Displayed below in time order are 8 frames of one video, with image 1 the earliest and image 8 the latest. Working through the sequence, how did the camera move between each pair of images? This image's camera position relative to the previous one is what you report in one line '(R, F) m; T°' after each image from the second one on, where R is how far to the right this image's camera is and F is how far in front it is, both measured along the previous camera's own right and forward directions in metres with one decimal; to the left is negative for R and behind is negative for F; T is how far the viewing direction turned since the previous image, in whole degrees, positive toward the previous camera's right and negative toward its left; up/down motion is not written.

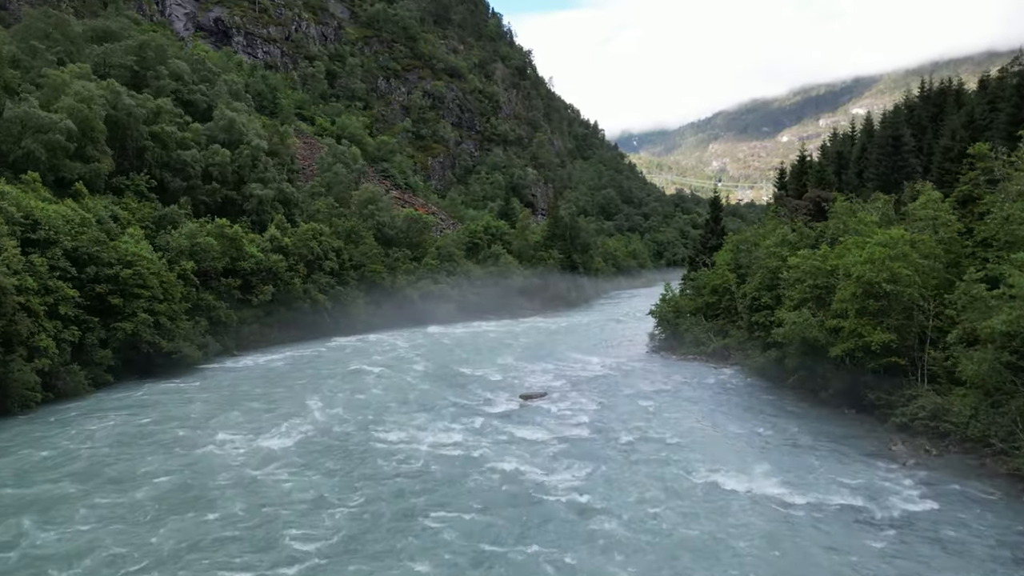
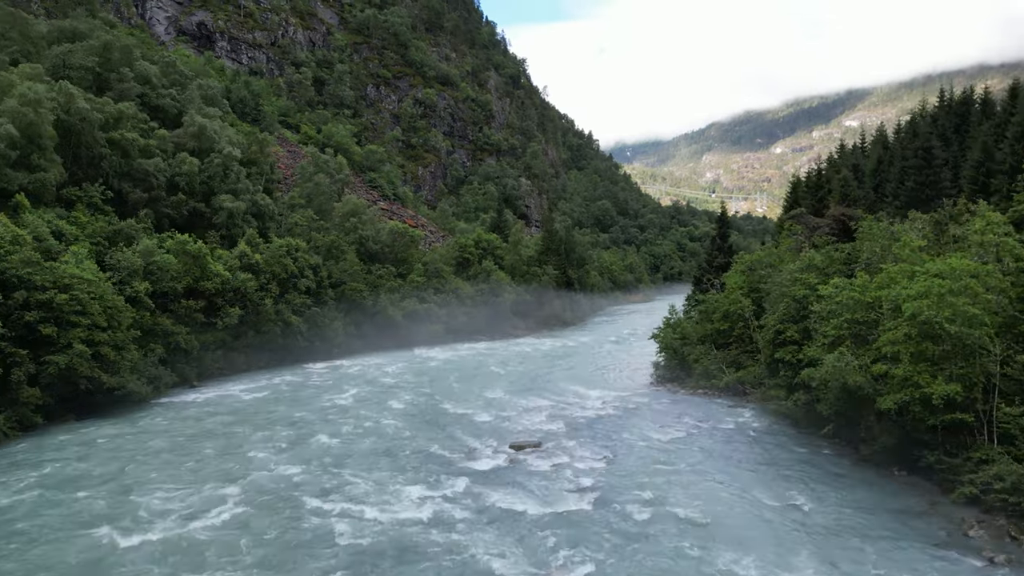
(+0.1, +2.8) m; +1°
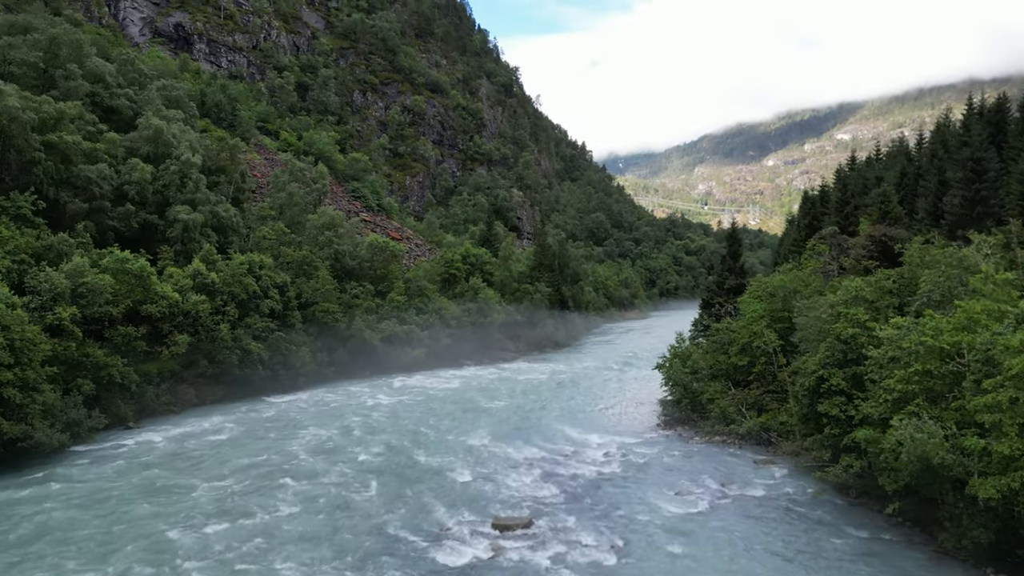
(+0.2, +3.5) m; +1°
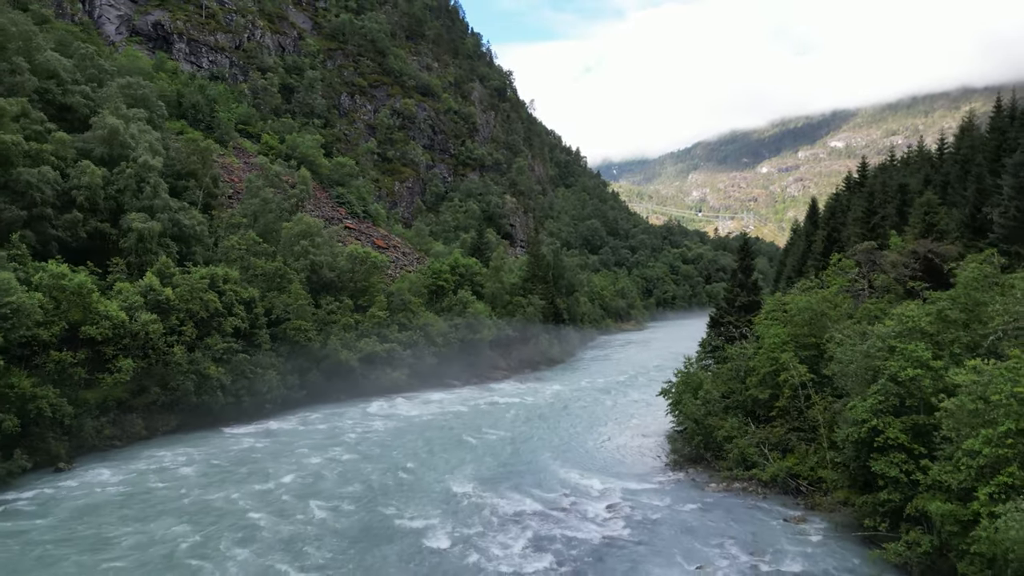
(+0.1, +2.8) m; 0°
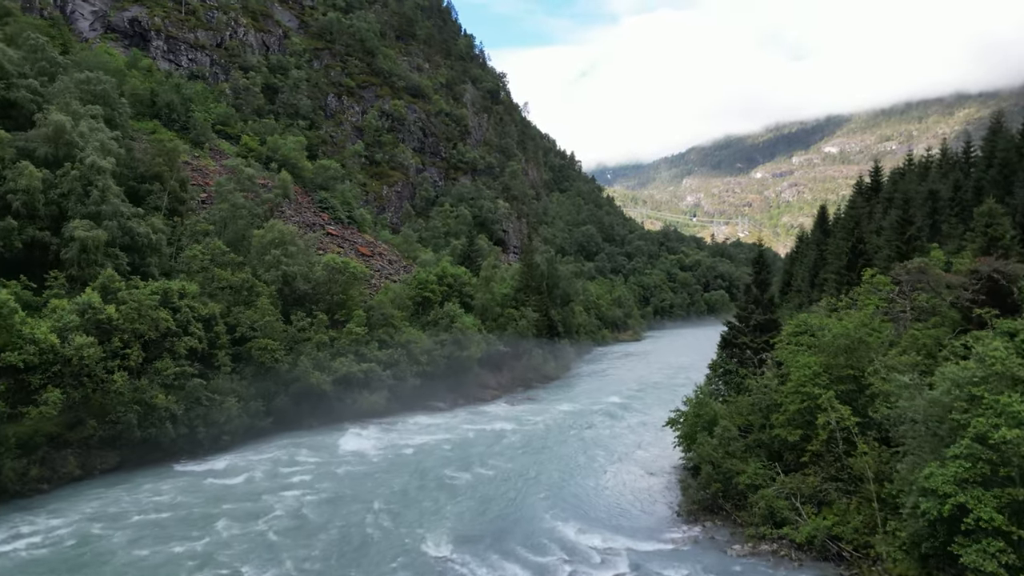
(+0.2, +2.9) m; 0°
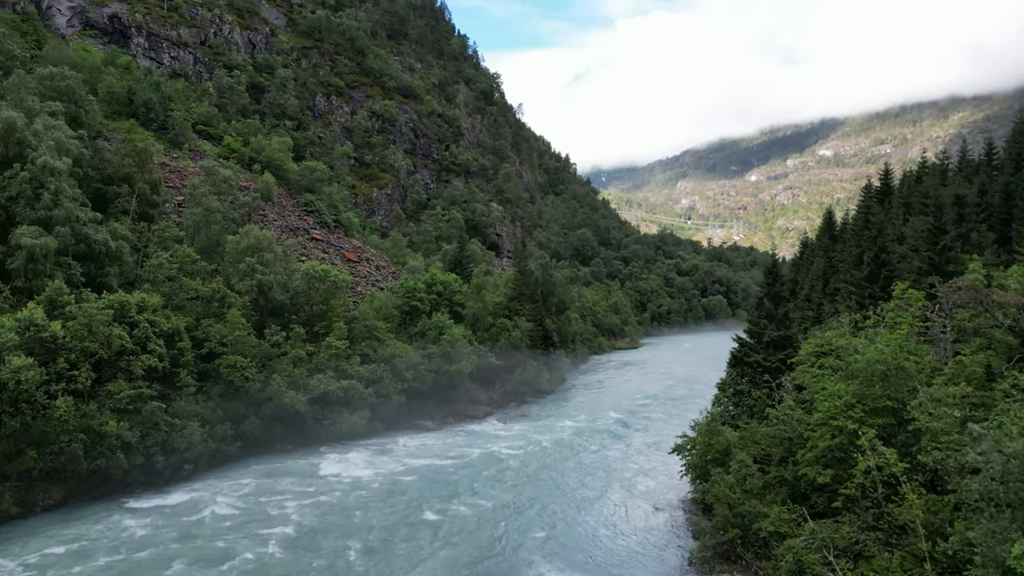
(+0.1, +2.2) m; 0°
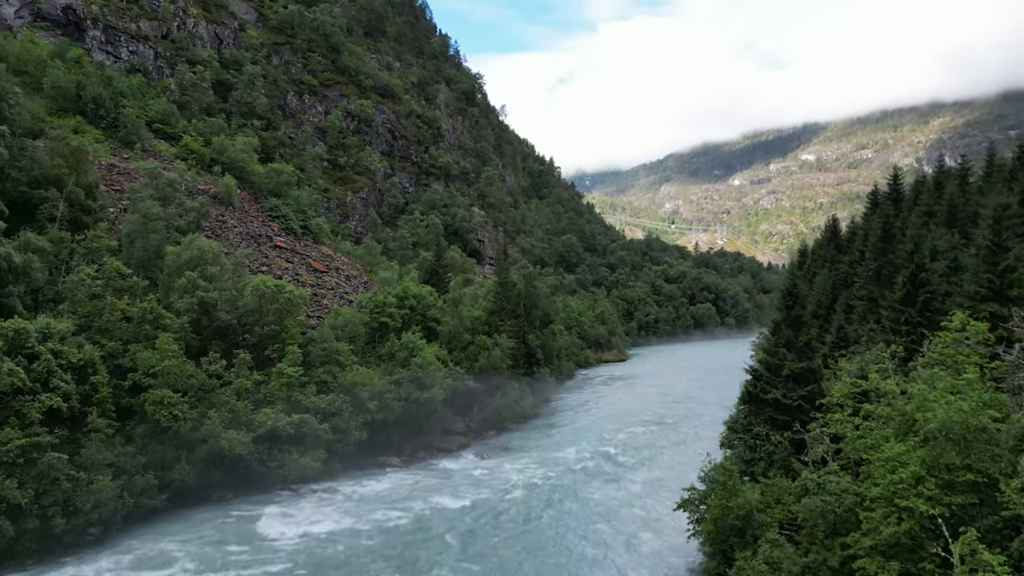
(+0.2, +3.5) m; +1°
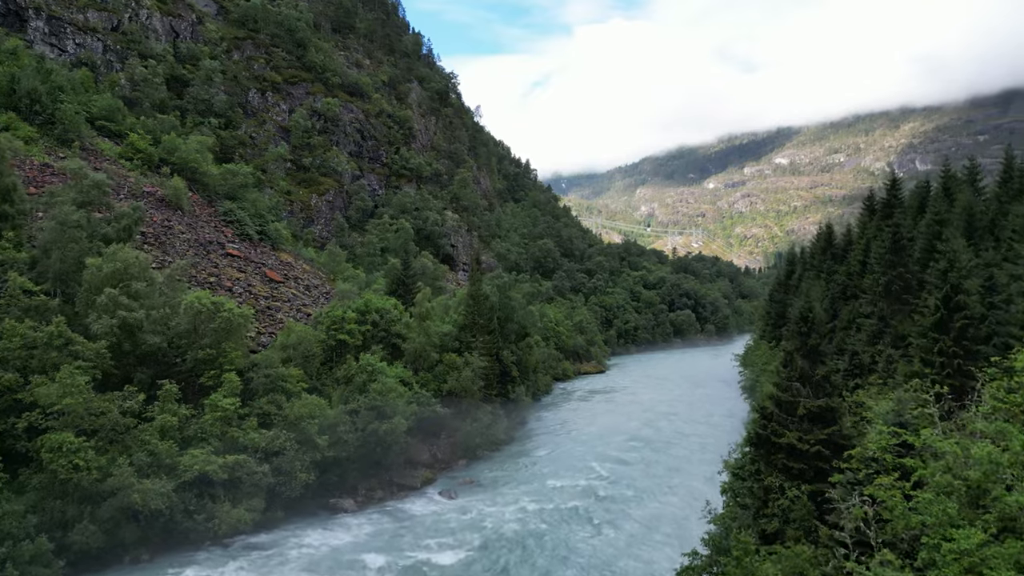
(+0.2, +3.1) m; +2°
